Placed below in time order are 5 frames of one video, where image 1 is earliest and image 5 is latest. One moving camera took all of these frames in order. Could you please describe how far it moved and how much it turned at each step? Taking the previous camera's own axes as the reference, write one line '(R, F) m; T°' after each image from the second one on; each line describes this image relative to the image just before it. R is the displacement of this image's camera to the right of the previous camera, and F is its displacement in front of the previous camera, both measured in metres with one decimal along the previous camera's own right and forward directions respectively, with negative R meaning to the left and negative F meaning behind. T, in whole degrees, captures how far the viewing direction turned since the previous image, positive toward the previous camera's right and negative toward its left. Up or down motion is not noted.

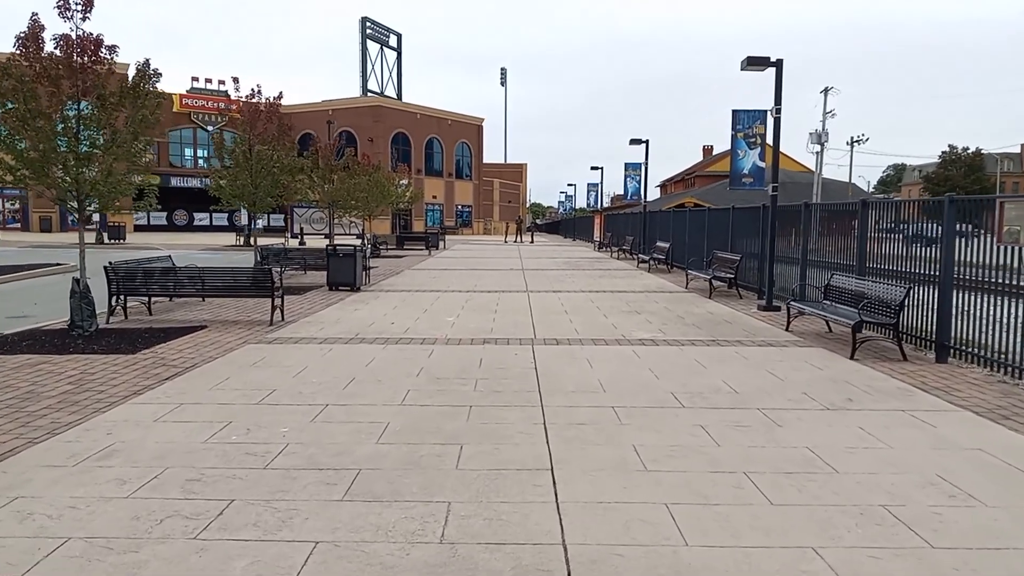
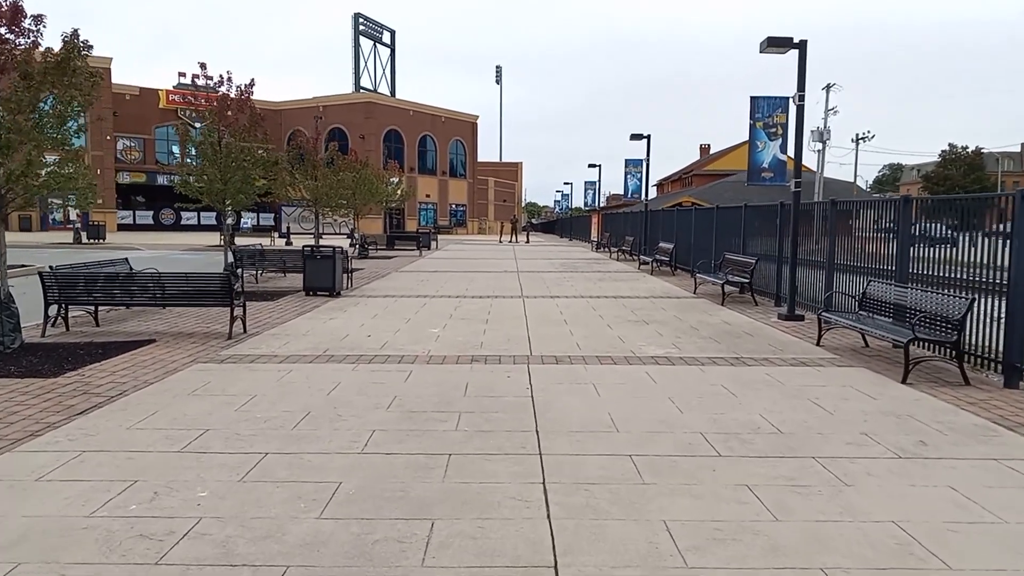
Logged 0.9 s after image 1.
(0.0, +1.3) m; 0°
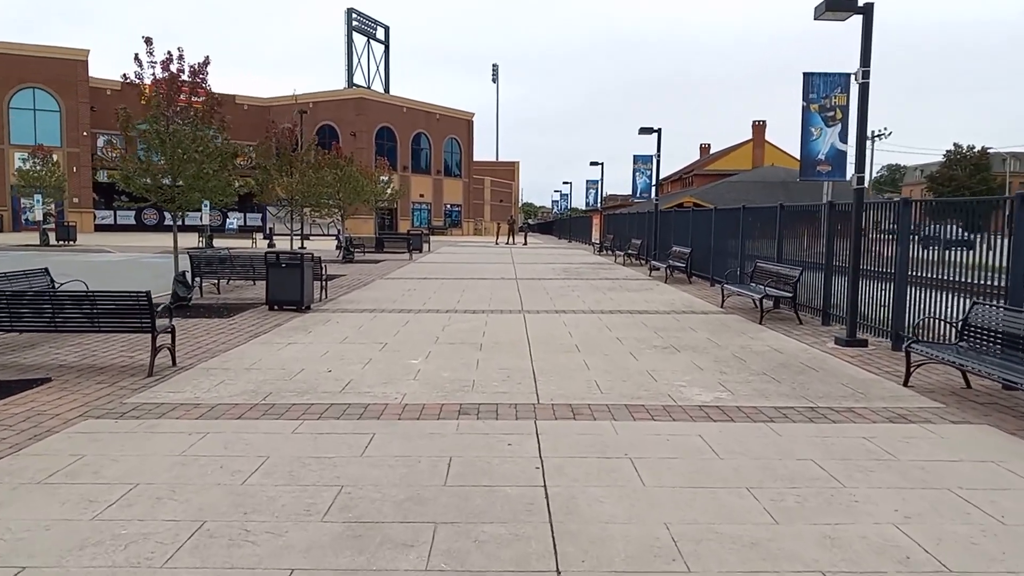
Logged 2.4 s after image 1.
(0.0, +2.1) m; 0°
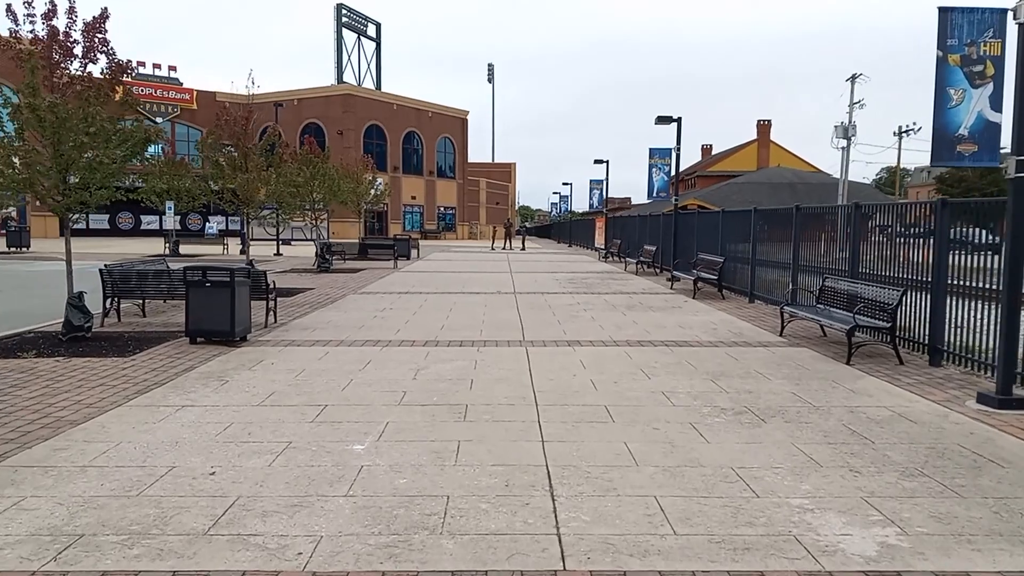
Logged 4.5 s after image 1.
(0.0, +3.0) m; 0°
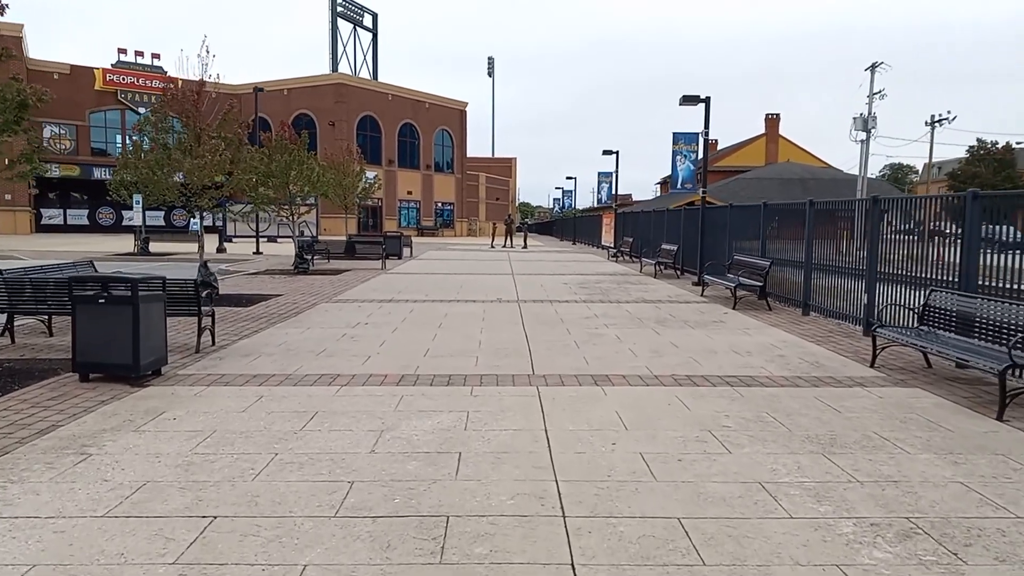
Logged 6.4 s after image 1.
(-0.1, +2.5) m; 0°
